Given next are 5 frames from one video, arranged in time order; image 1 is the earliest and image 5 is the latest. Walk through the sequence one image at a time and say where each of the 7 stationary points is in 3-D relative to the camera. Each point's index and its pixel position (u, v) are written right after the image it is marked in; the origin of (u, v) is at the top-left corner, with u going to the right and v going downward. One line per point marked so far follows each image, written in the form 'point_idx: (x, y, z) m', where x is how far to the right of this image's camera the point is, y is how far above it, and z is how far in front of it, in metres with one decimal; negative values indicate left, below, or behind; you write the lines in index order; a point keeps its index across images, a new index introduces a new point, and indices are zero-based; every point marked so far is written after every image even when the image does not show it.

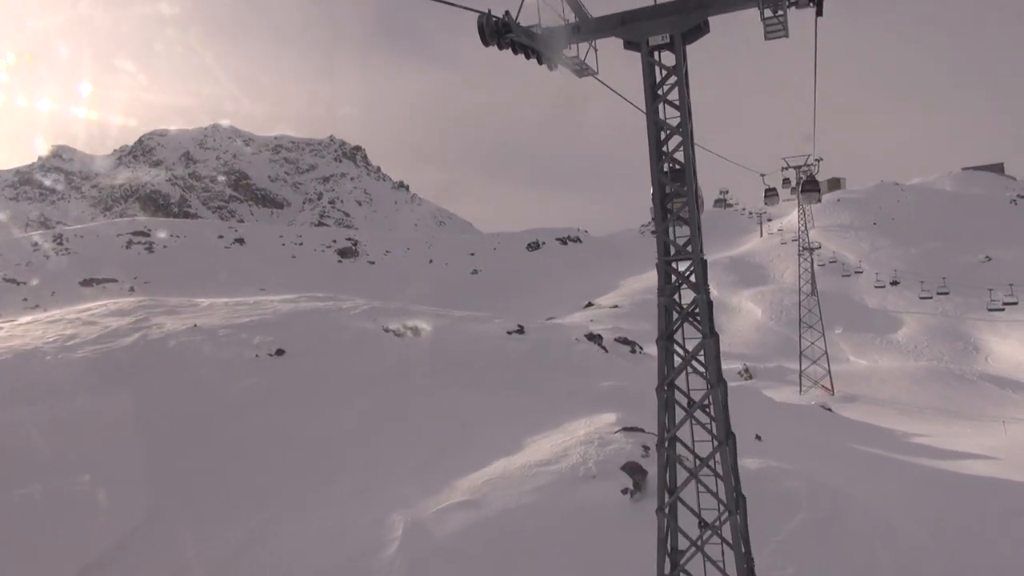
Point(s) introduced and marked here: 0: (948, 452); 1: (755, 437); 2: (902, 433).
0: (+9.1, -3.5, +12.0) m
1: (+5.0, -3.2, +11.7) m
2: (+9.4, -3.6, +14.0) m
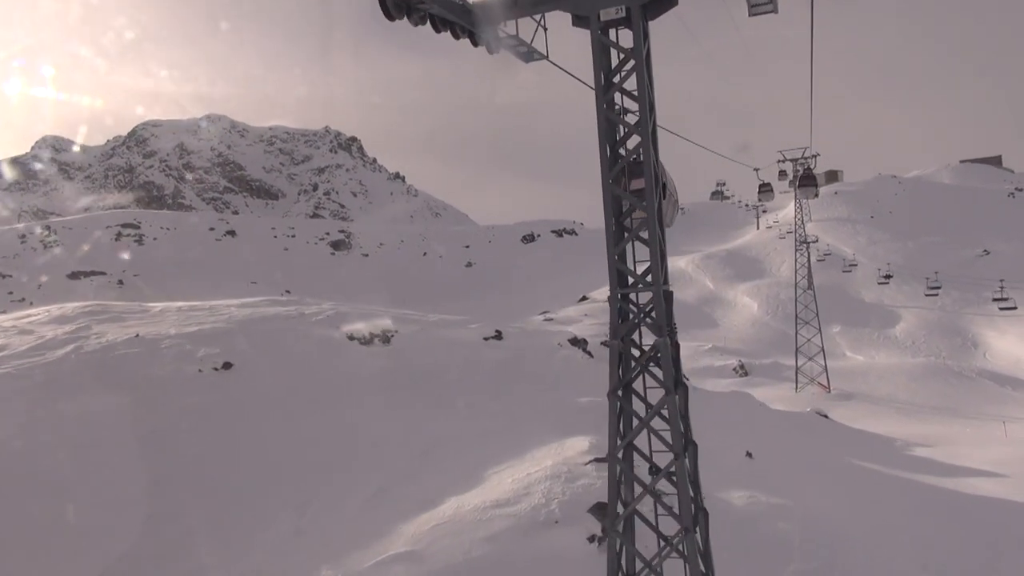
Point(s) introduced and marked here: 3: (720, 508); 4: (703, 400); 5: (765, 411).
0: (+8.6, -3.6, +11.3) m
1: (+4.5, -3.3, +11.0) m
2: (+8.9, -3.7, +13.3) m
3: (+3.1, -3.4, +8.7) m
4: (+4.8, -2.8, +14.5) m
5: (+6.3, -3.1, +14.3) m
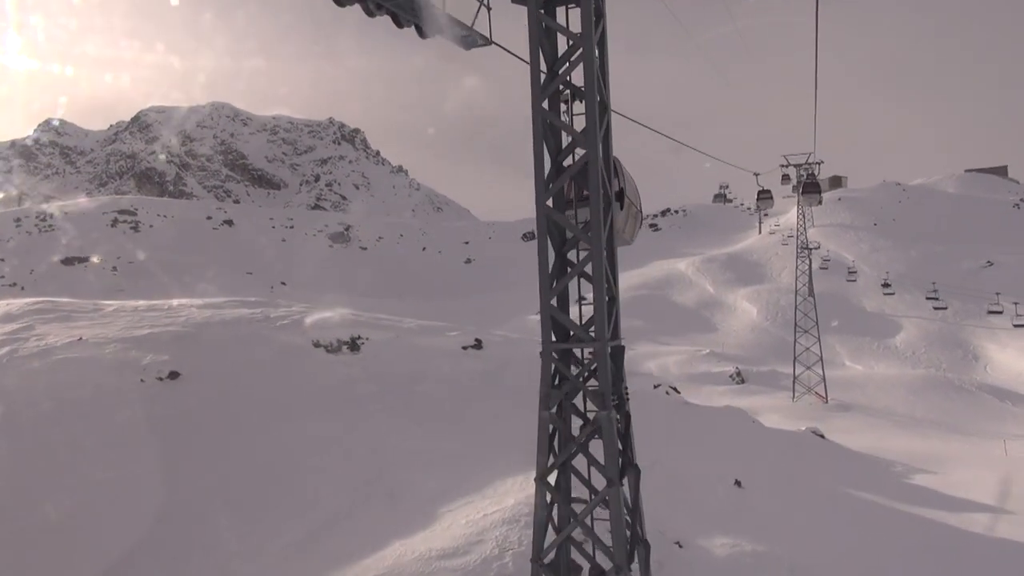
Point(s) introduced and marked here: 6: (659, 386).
0: (+8.2, -4.0, +10.6) m
1: (+4.0, -3.5, +10.3) m
2: (+8.4, -4.1, +12.6) m
3: (+2.6, -3.6, +8.0) m
4: (+4.3, -3.1, +13.8) m
5: (+5.8, -3.4, +13.6) m
6: (+3.8, -2.6, +15.0) m
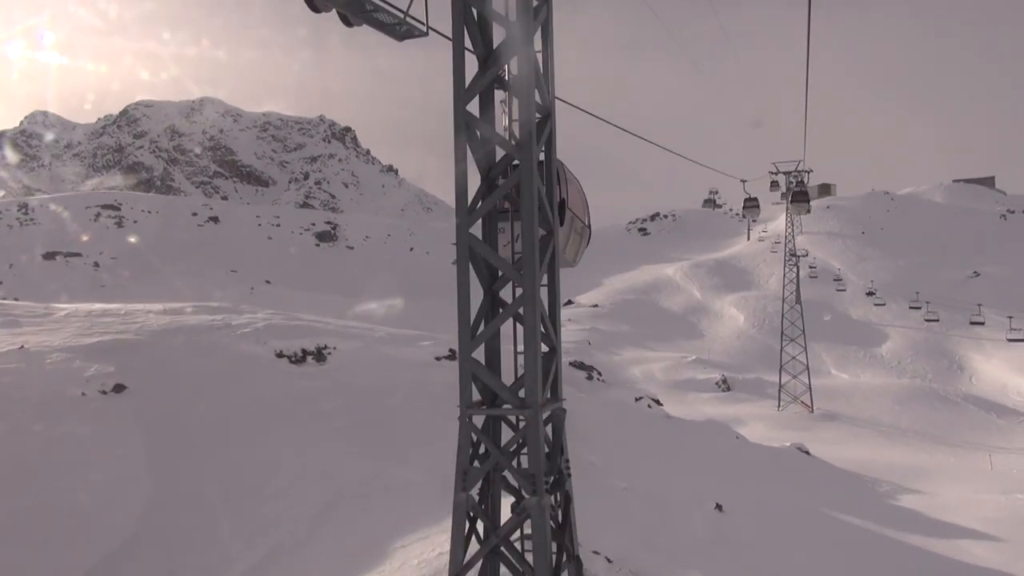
0: (+7.7, -4.3, +10.3) m
1: (+3.6, -3.8, +9.9) m
2: (+7.9, -4.4, +12.3) m
3: (+2.2, -3.8, +7.5) m
4: (+3.8, -3.3, +13.4) m
5: (+5.2, -3.7, +13.2) m
6: (+3.3, -2.8, +14.5) m
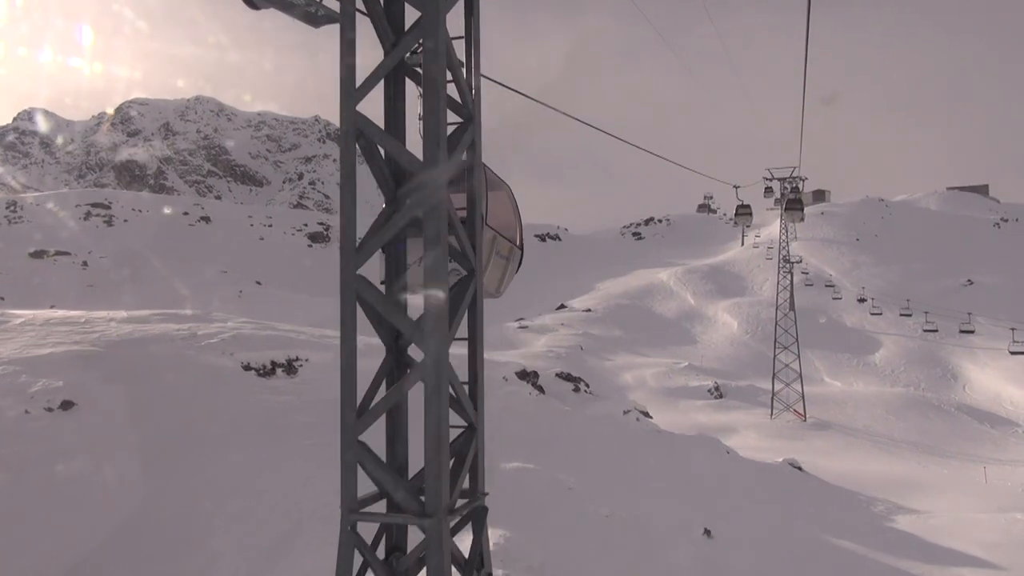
0: (+7.3, -4.6, +9.9) m
1: (+3.2, -4.0, +9.4) m
2: (+7.5, -4.6, +11.8) m
3: (+1.9, -4.0, +7.1) m
4: (+3.4, -3.6, +13.0) m
5: (+4.9, -3.9, +12.8) m
6: (+2.9, -3.0, +14.1) m
